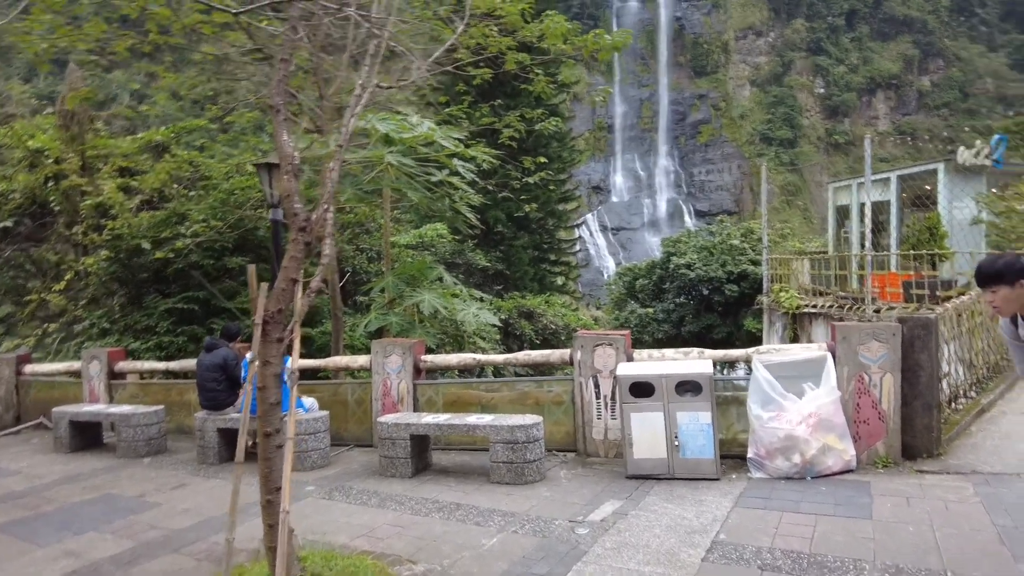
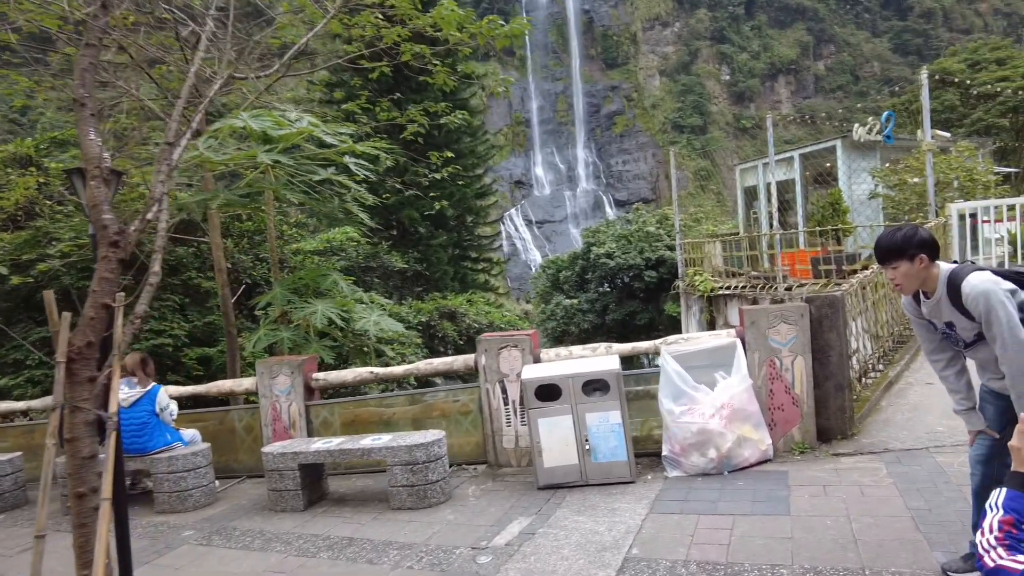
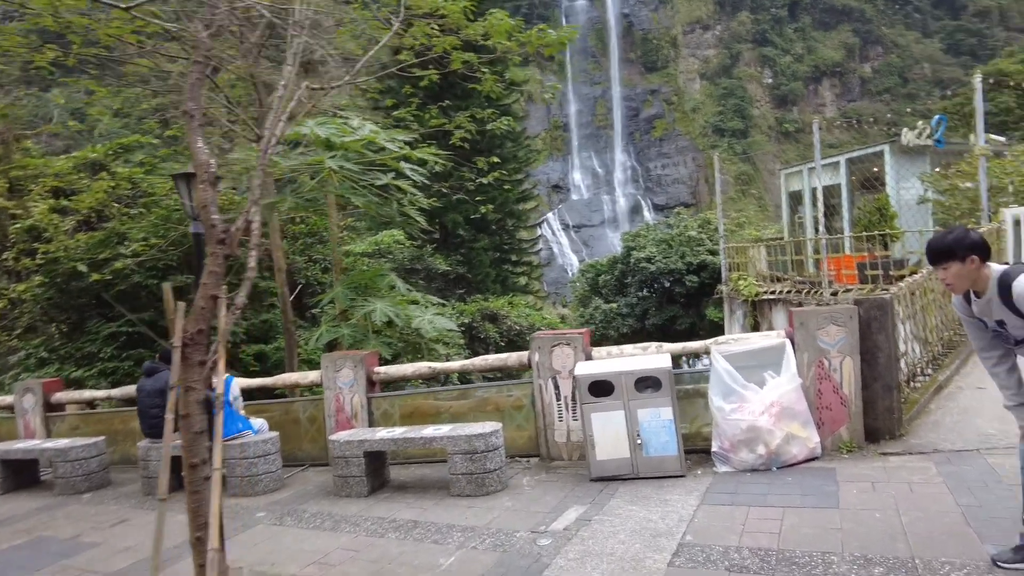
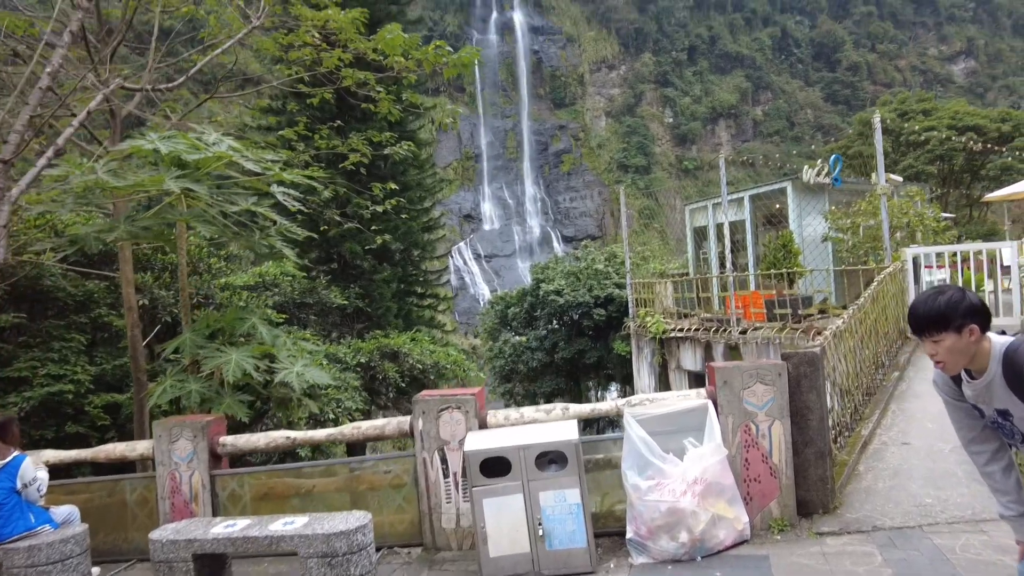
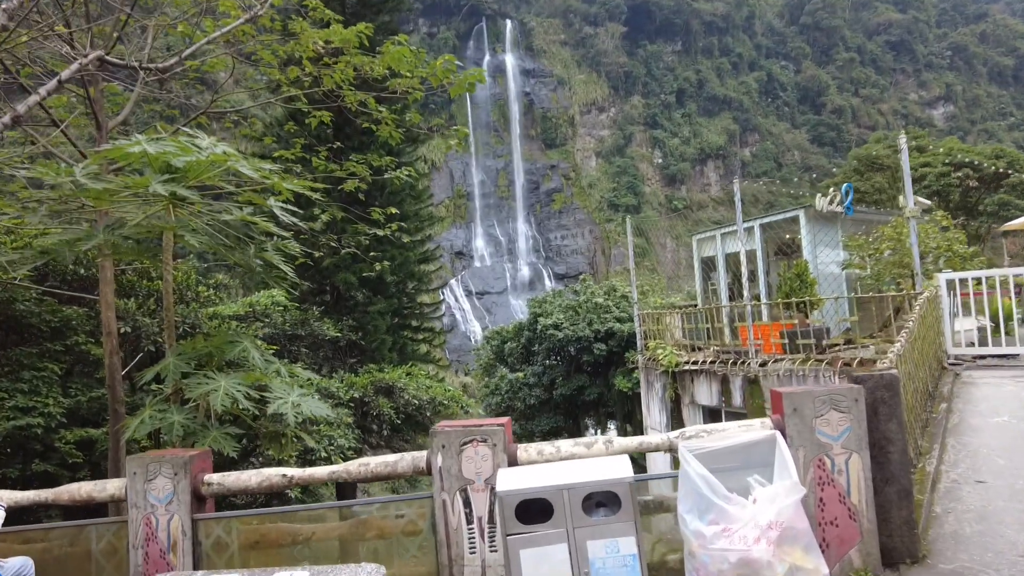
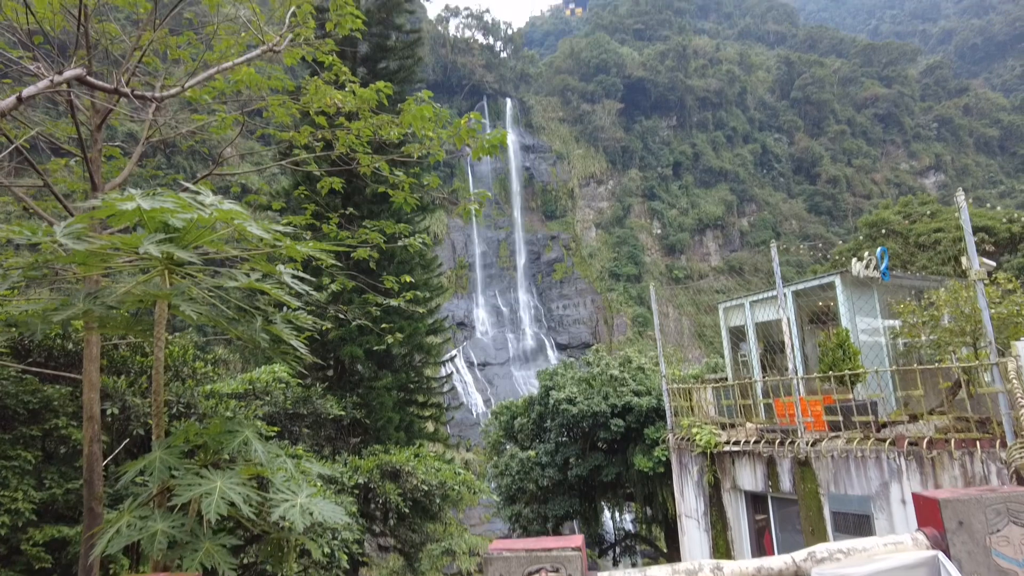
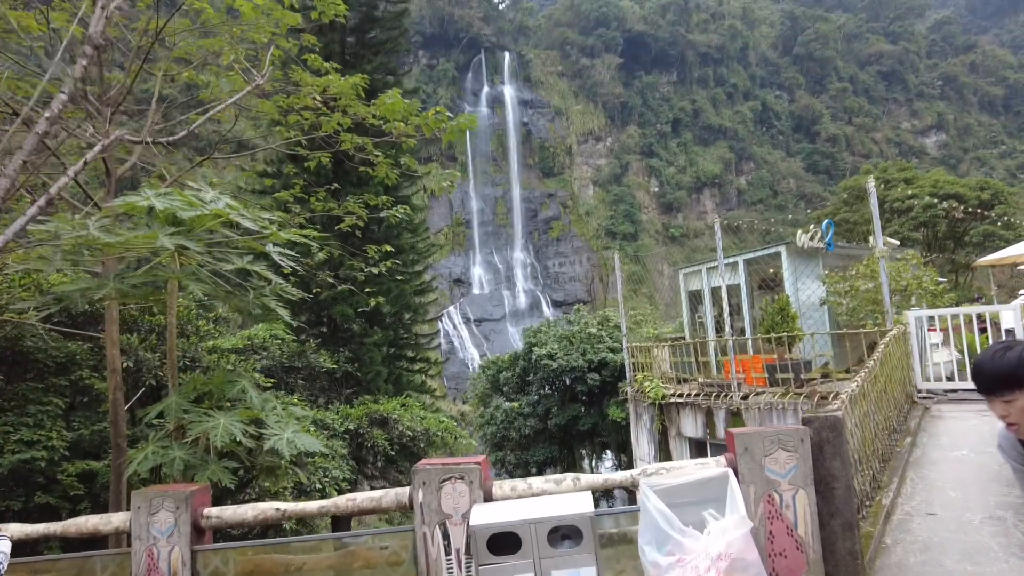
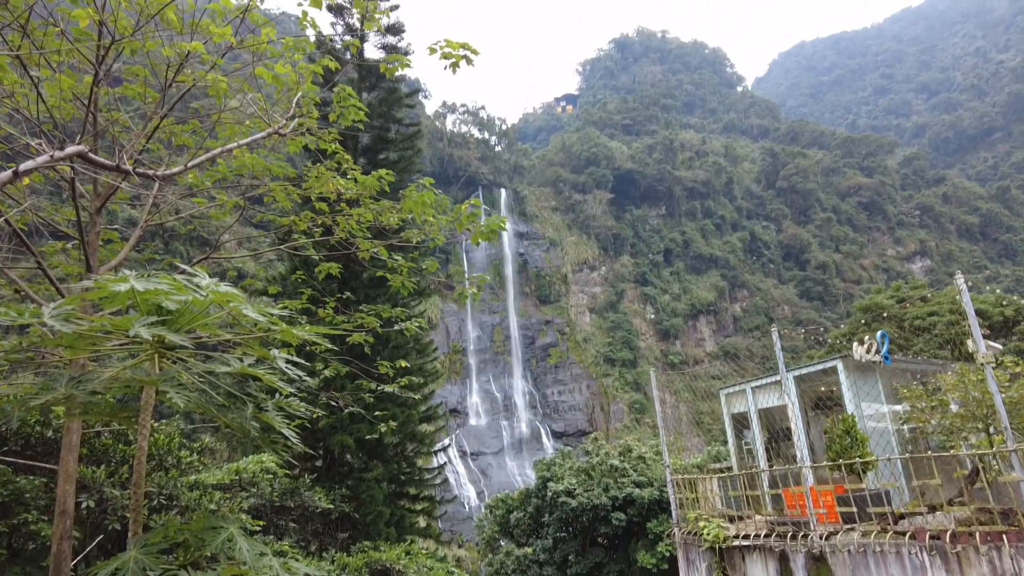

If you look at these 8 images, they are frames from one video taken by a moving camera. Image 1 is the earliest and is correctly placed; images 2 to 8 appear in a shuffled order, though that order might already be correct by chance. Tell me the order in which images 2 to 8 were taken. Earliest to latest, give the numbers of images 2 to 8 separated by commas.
3, 2, 4, 7, 5, 6, 8
